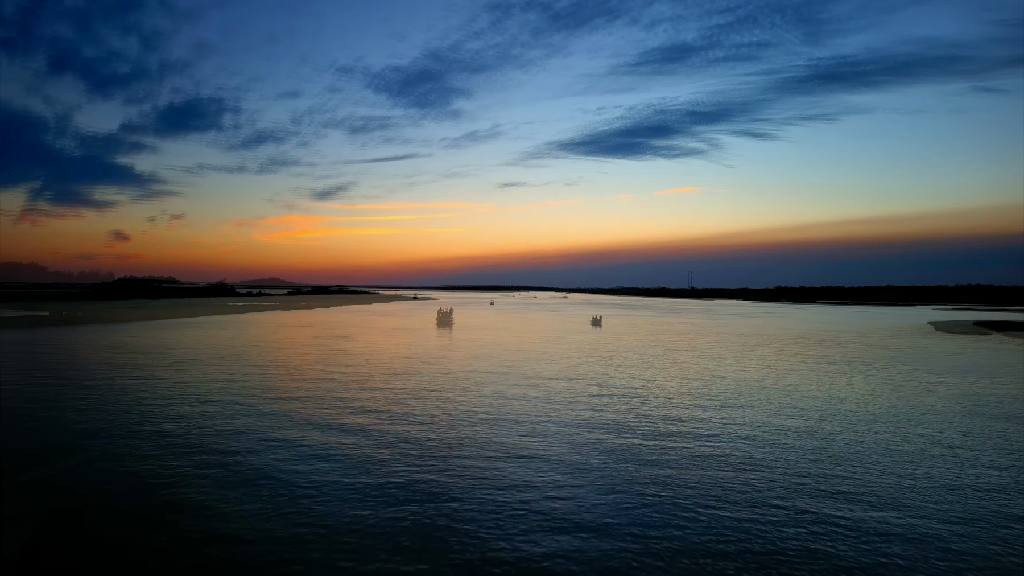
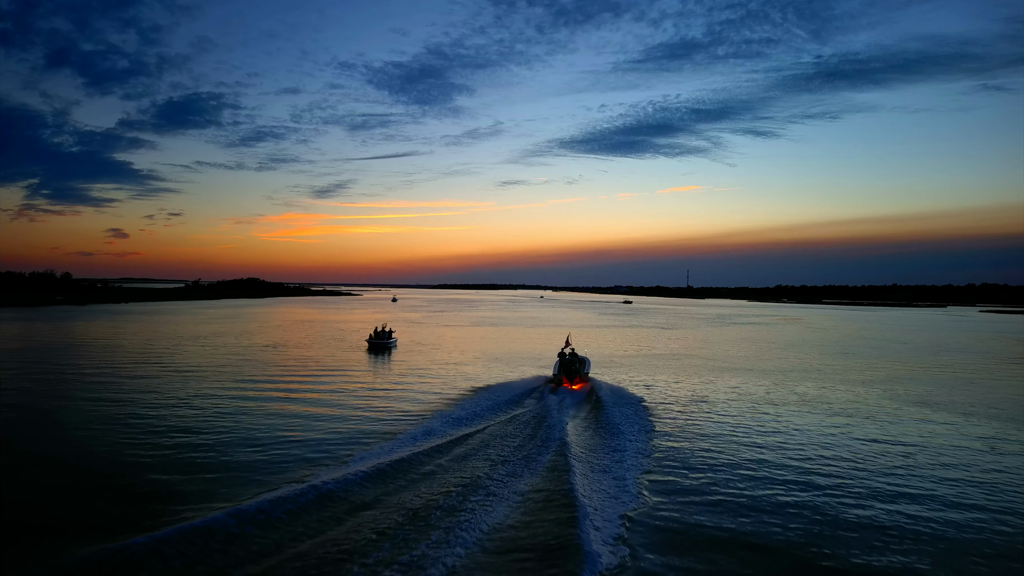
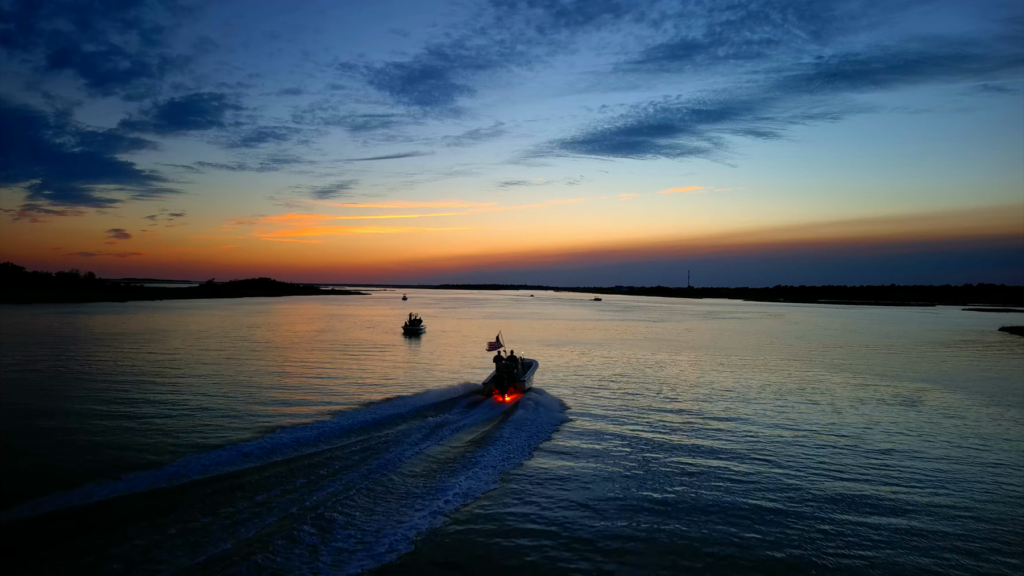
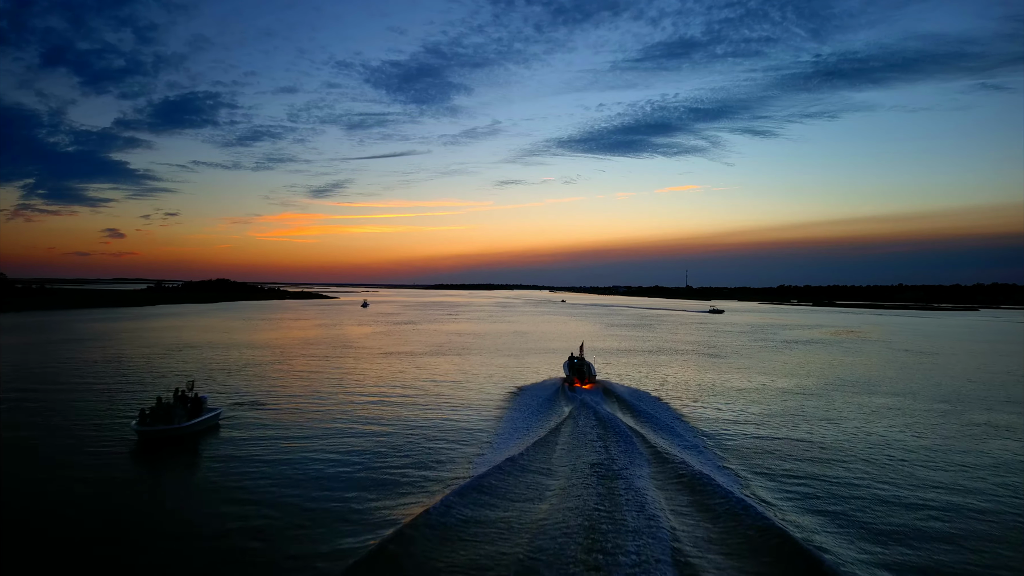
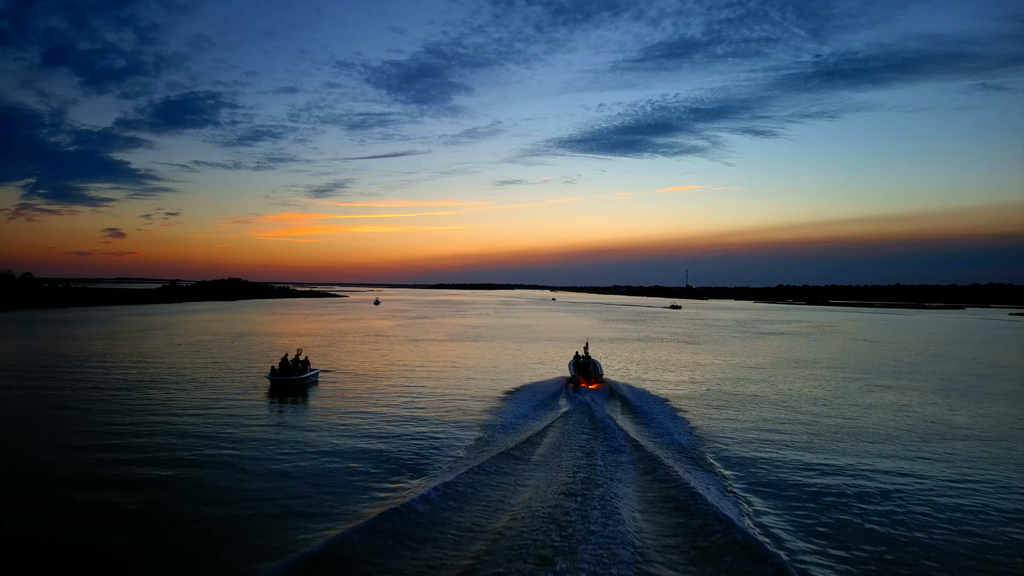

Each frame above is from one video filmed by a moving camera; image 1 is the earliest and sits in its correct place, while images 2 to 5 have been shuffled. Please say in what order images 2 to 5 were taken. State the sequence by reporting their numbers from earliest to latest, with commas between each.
3, 2, 5, 4
